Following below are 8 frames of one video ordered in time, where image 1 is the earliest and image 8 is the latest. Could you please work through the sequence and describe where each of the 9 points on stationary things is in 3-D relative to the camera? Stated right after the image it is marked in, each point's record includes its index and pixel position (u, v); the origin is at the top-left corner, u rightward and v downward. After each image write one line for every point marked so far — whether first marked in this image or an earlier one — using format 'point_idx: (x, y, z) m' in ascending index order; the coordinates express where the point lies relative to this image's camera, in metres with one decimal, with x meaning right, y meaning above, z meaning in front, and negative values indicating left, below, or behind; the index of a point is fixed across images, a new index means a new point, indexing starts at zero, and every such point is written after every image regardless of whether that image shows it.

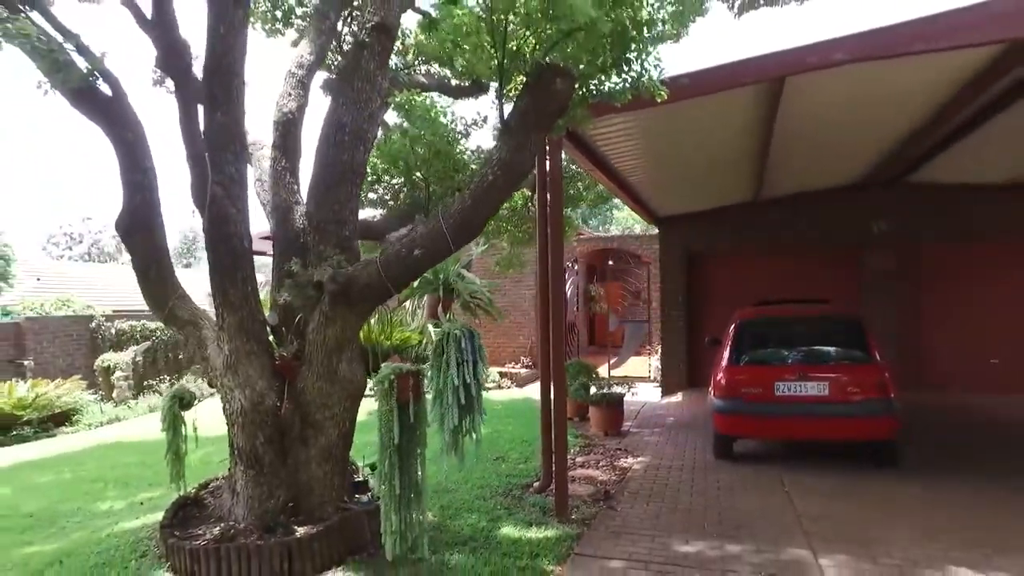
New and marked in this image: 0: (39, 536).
0: (-3.3, -1.7, +4.8) m
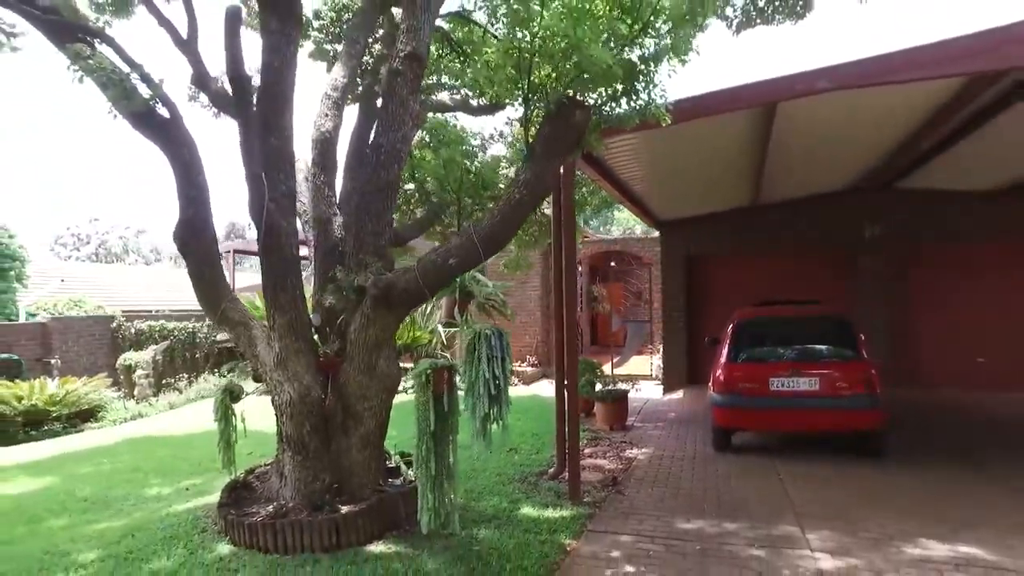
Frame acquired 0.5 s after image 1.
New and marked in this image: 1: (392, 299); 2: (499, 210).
0: (-3.1, -1.8, +5.2) m
1: (-0.7, -0.1, +4.3) m
2: (0.0, +0.5, +4.3) m
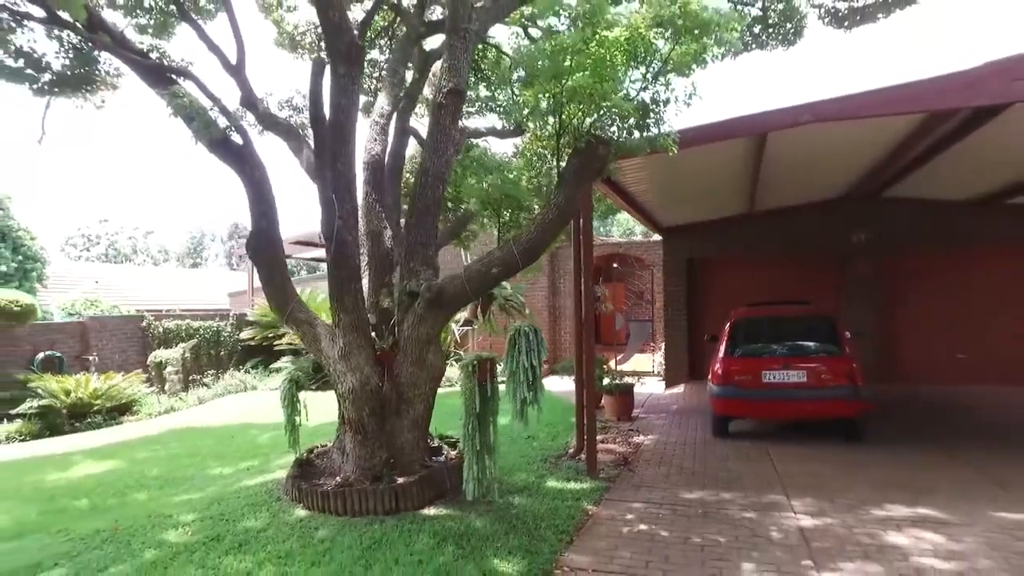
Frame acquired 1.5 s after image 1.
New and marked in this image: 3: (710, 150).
0: (-2.9, -1.8, +6.0) m
1: (-0.5, -0.1, +5.0) m
2: (+0.2, +0.4, +5.1) m
3: (+1.8, +1.3, +6.4) m
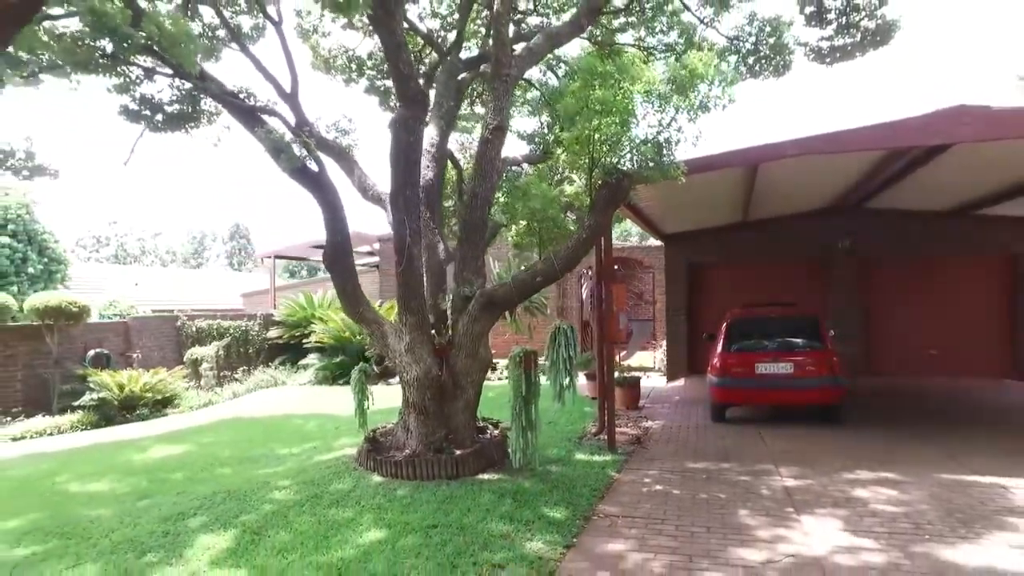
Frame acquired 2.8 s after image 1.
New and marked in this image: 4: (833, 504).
0: (-2.6, -1.8, +7.1) m
1: (-0.1, -0.1, +6.1) m
2: (+0.5, +0.4, +6.2) m
3: (+2.2, +1.2, +7.5) m
4: (+2.4, -1.6, +5.1) m
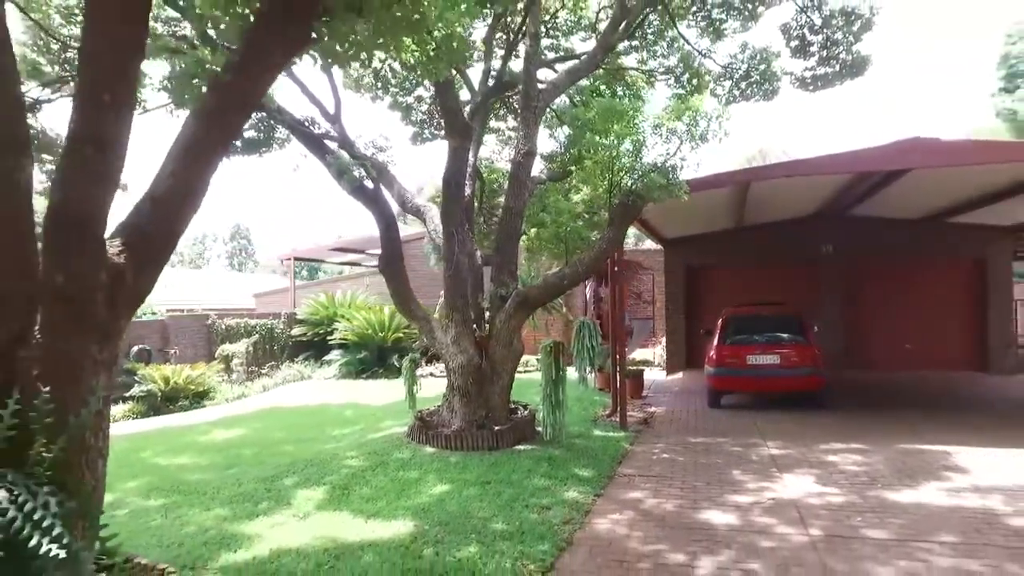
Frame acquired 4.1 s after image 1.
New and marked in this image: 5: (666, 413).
0: (-2.3, -1.9, +8.2) m
1: (+0.2, -0.2, +7.3) m
2: (+0.9, +0.4, +7.3) m
3: (+2.5, +1.2, +8.6) m
4: (+2.7, -1.6, +6.3) m
5: (+2.1, -1.7, +9.4) m
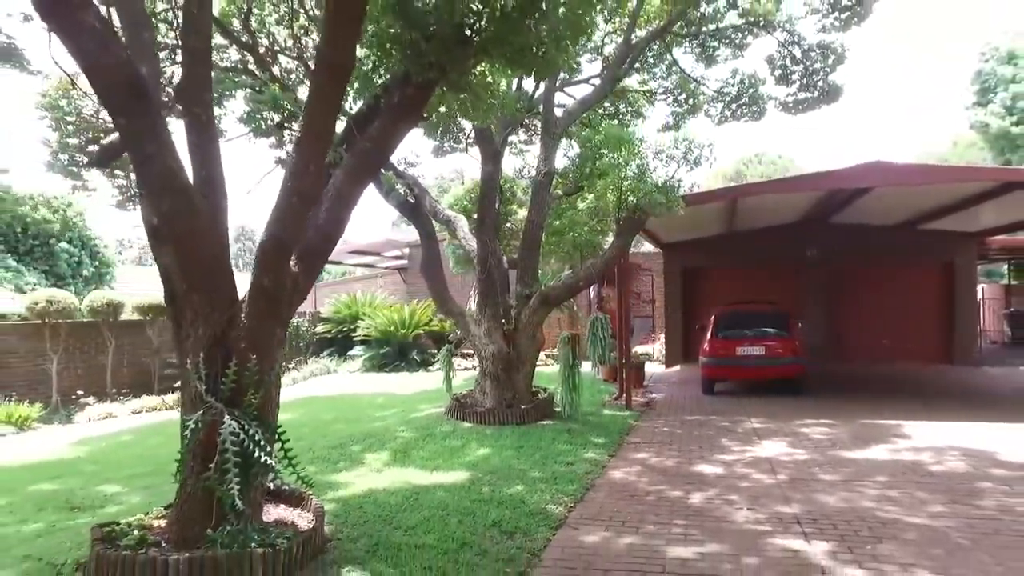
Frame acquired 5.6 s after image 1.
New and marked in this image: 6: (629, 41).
0: (-2.0, -1.9, +9.5) m
1: (+0.5, -0.2, +8.6) m
2: (+1.2, +0.4, +8.7) m
3: (+2.8, +1.2, +10.0) m
4: (+3.0, -1.6, +7.6) m
5: (+2.4, -1.7, +10.8) m
6: (+1.7, +3.7, +10.3) m
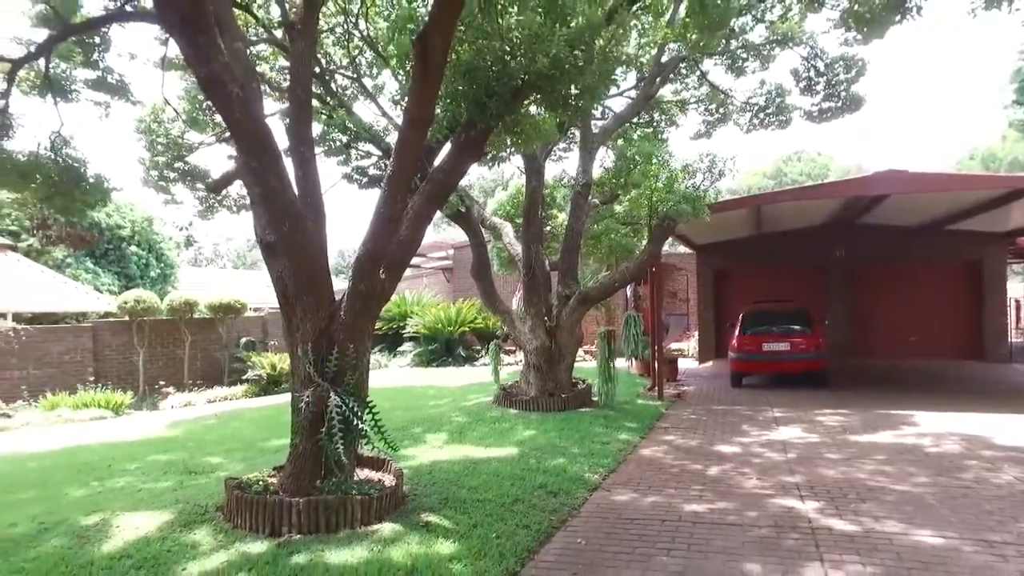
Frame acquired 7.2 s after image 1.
0: (-1.3, -1.9, +10.6) m
1: (+1.0, -0.2, +9.5) m
2: (+1.7, +0.4, +9.5) m
3: (+3.4, +1.2, +10.7) m
4: (+3.5, -1.6, +8.4) m
5: (+3.1, -1.7, +11.6) m
6: (+2.4, +3.7, +11.1) m
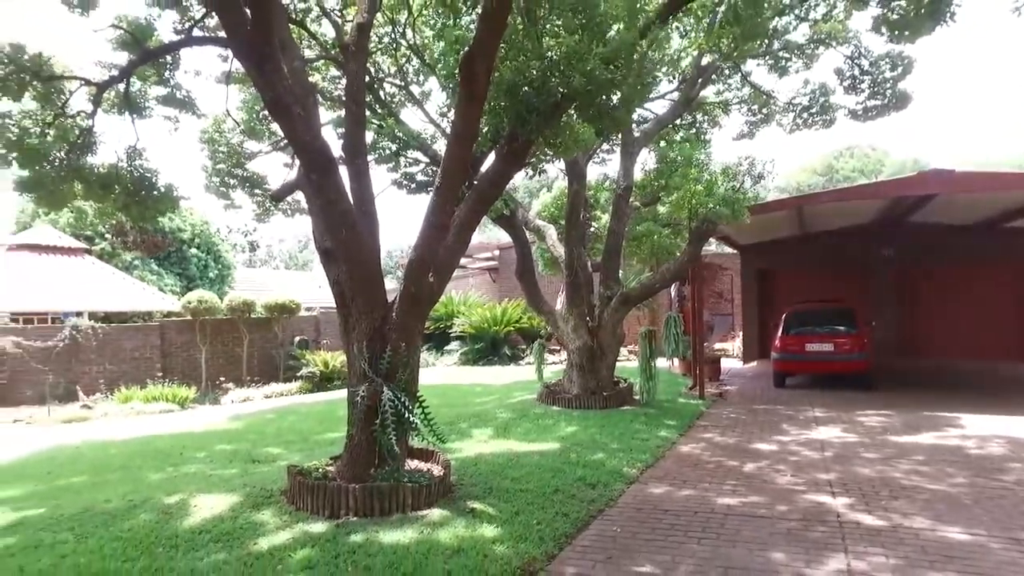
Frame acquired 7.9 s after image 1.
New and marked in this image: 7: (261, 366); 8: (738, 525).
0: (-0.7, -1.9, +10.9) m
1: (+1.7, -0.2, +9.7) m
2: (+2.3, +0.3, +9.7) m
3: (+4.1, +1.2, +10.8) m
4: (+4.1, -1.7, +8.4) m
5: (+3.9, -1.8, +11.6) m
6: (+3.1, +3.7, +11.3) m
7: (-6.0, -1.9, +16.2) m
8: (+1.6, -1.6, +4.7) m
